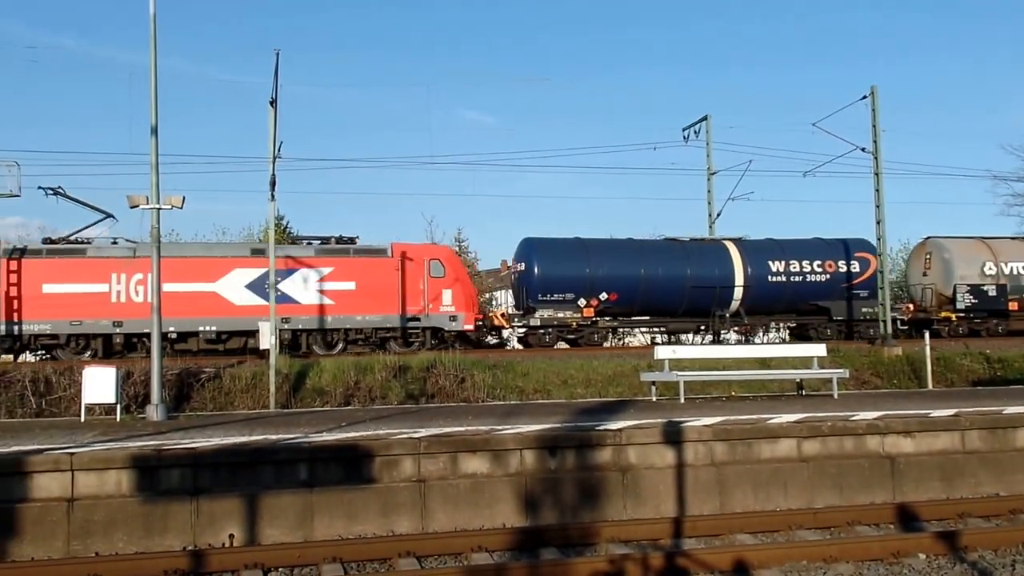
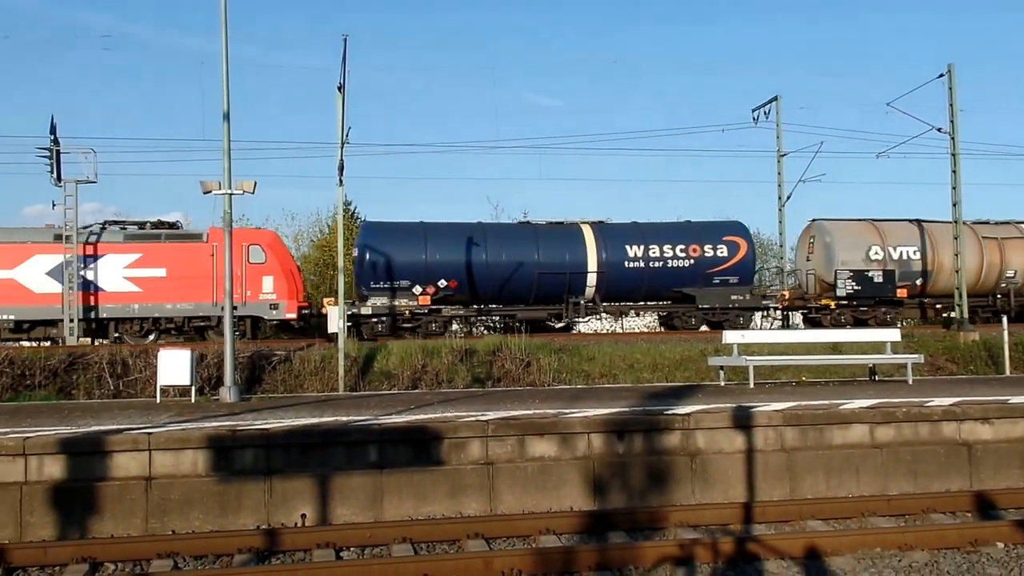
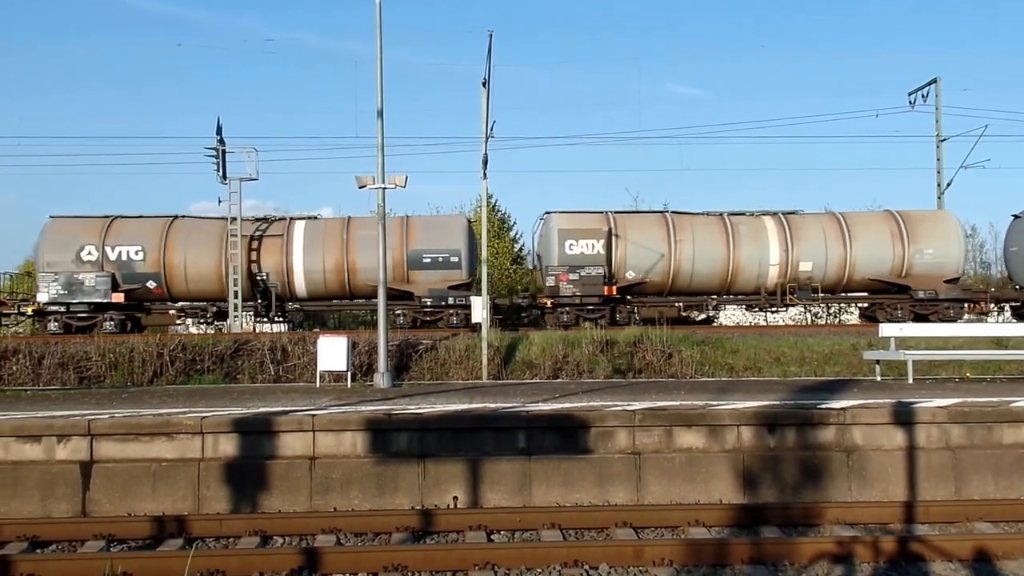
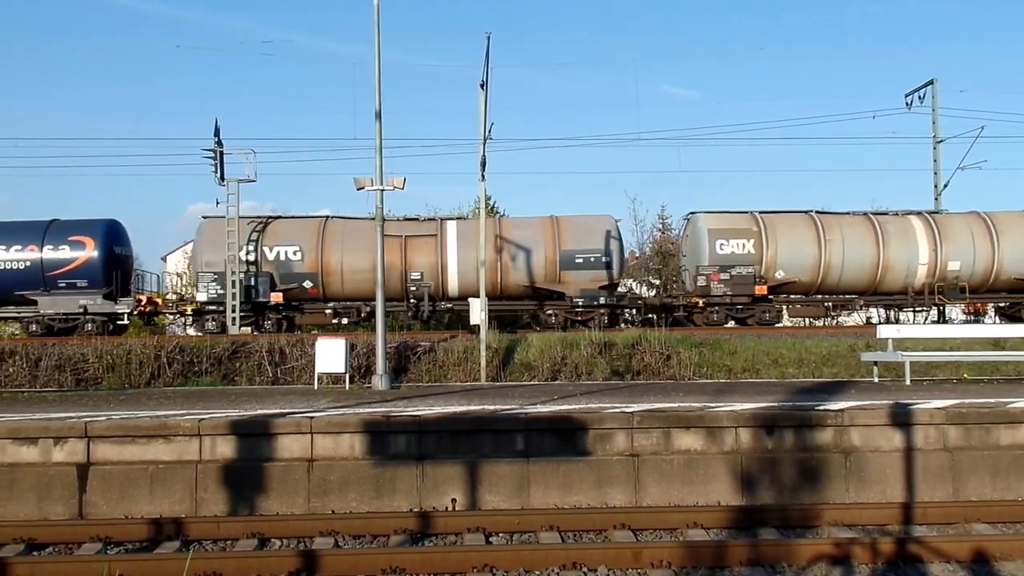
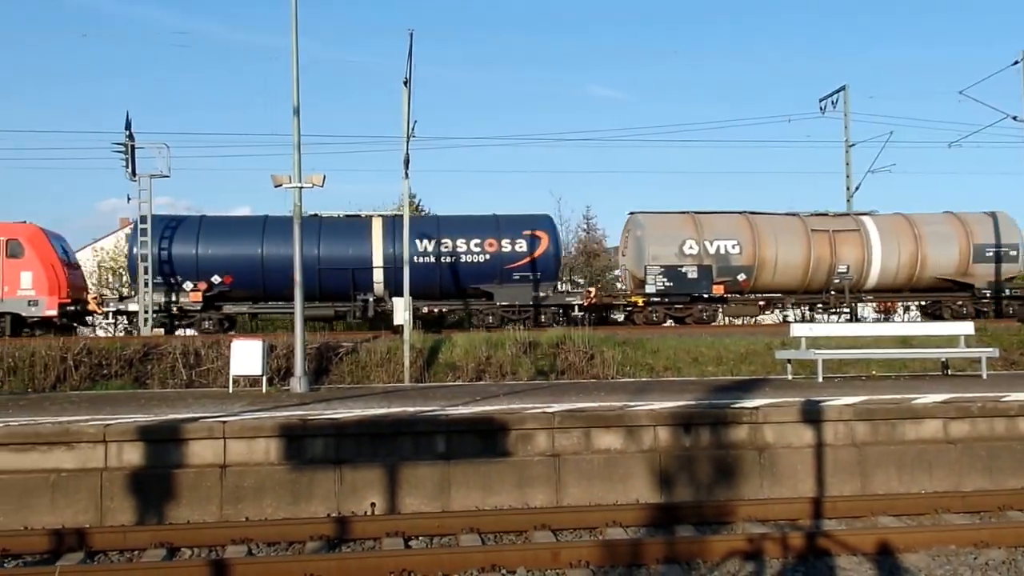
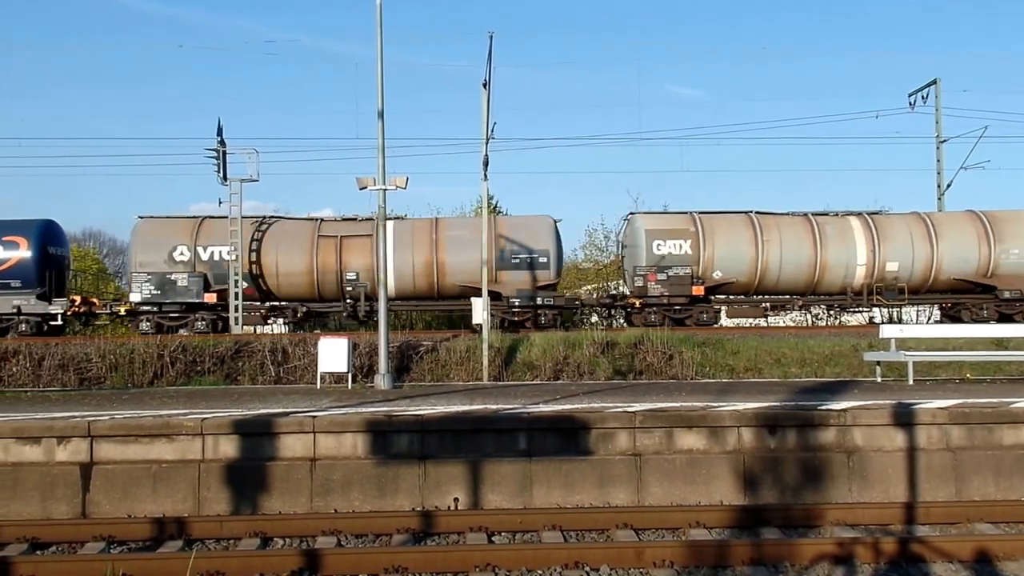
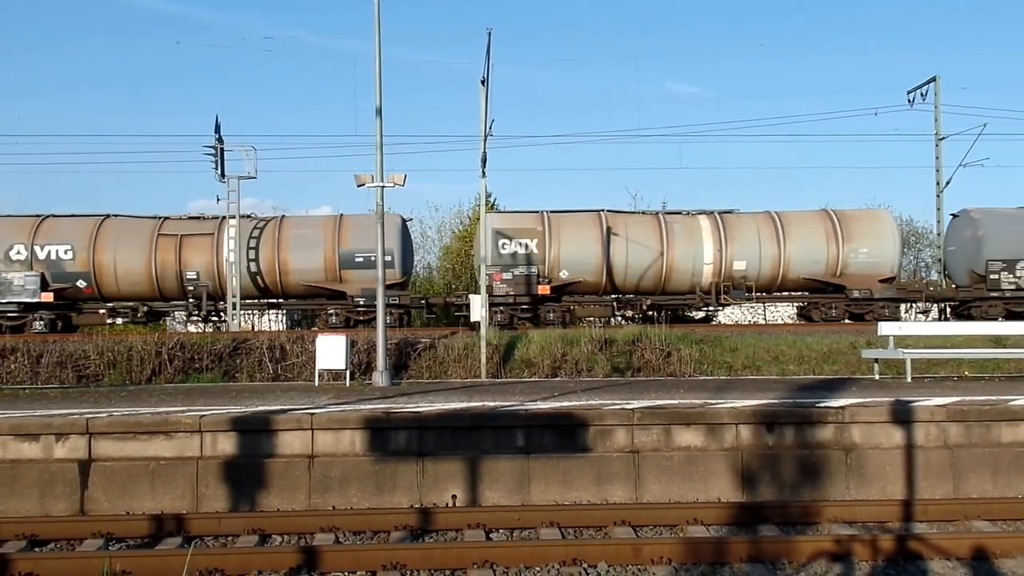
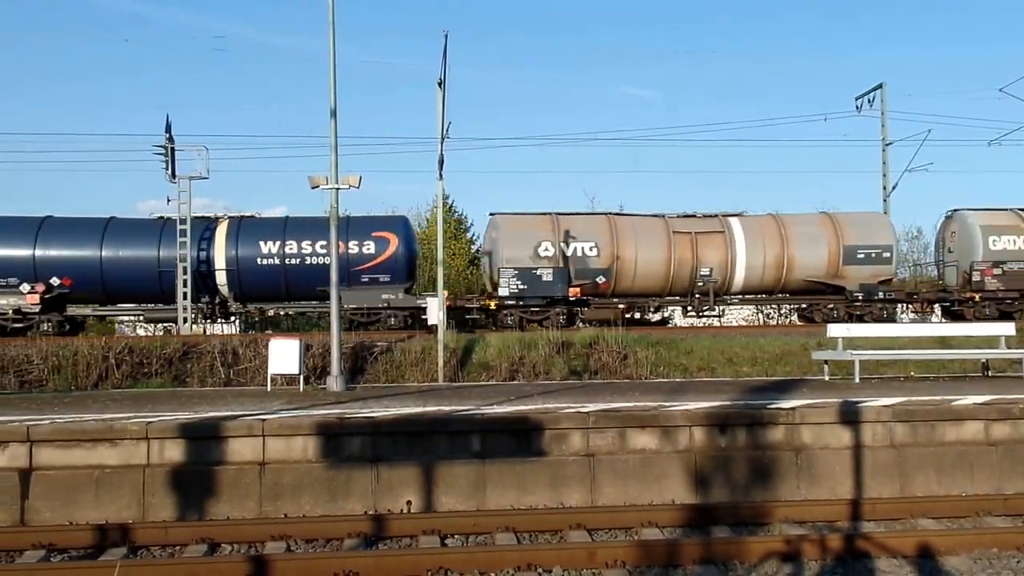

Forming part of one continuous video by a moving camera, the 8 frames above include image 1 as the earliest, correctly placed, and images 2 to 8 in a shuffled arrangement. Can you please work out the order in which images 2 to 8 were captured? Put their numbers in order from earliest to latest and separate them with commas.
2, 5, 8, 4, 6, 3, 7
